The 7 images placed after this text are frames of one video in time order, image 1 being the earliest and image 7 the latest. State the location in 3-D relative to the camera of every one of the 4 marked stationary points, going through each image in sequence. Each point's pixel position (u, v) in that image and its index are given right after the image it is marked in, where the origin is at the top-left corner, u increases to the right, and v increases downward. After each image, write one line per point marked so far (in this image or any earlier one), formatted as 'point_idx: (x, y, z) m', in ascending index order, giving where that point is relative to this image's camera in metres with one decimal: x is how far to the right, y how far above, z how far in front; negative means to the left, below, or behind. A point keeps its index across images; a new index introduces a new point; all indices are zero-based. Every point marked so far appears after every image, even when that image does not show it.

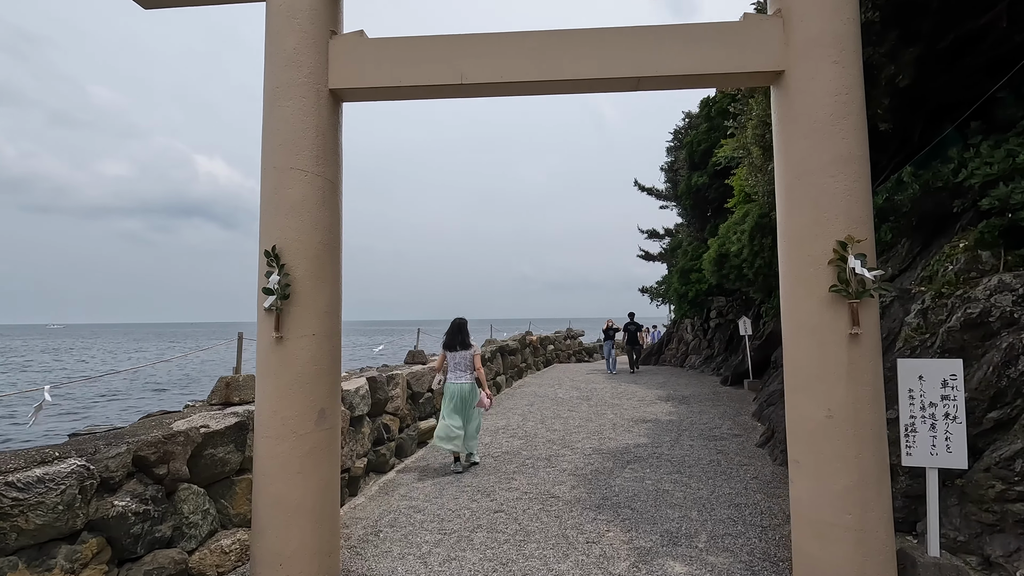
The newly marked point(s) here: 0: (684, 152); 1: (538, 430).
0: (+5.8, +4.6, +18.2) m
1: (+0.4, -2.3, +8.6) m
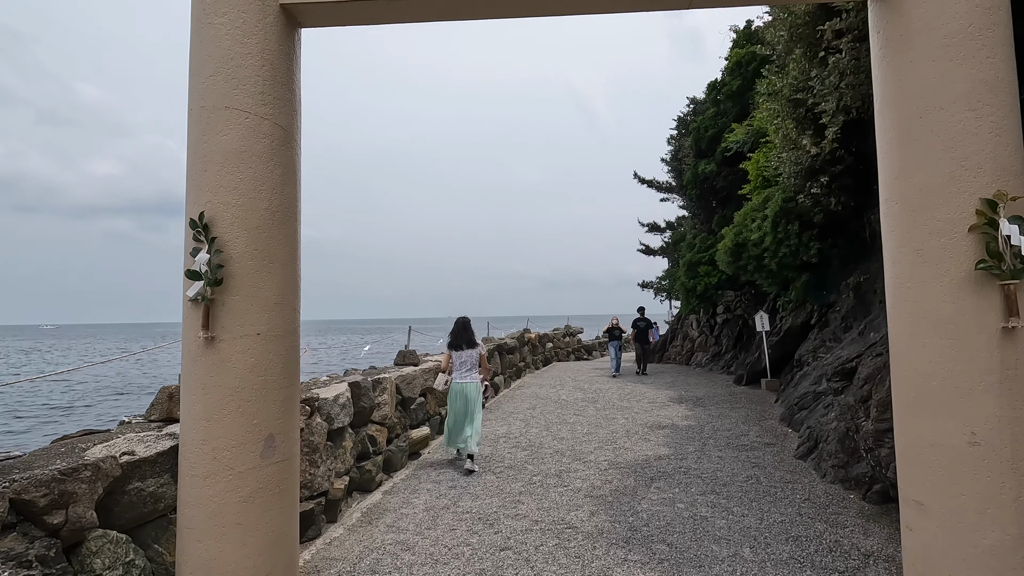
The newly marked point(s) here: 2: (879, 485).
0: (+5.7, +4.8, +17.3) m
1: (+0.5, -2.2, +7.7) m
2: (+3.1, -1.6, +4.5) m
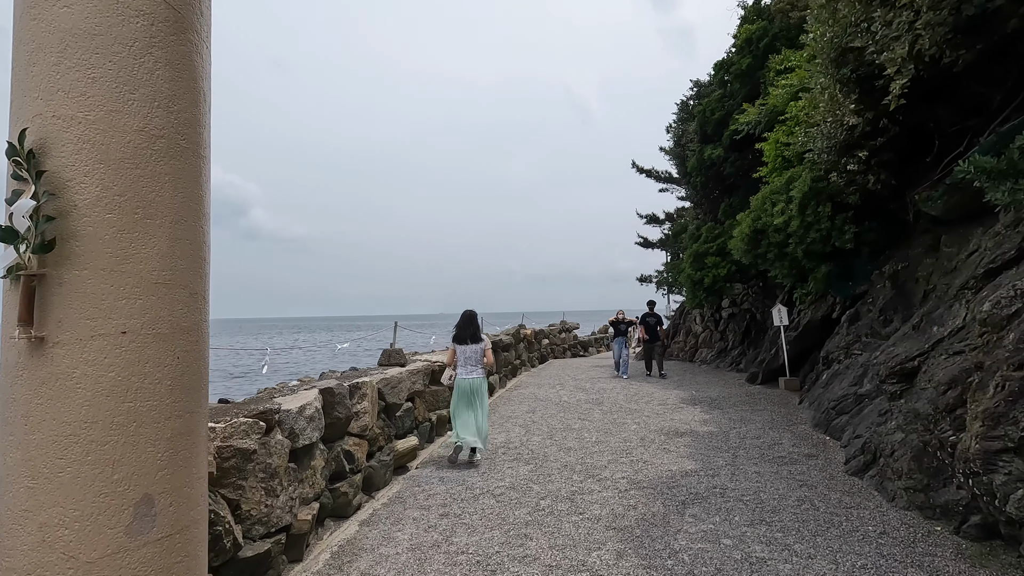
0: (+5.5, +5.0, +16.4) m
1: (+0.5, -2.0, +6.8) m
2: (+3.1, -1.5, +3.6) m
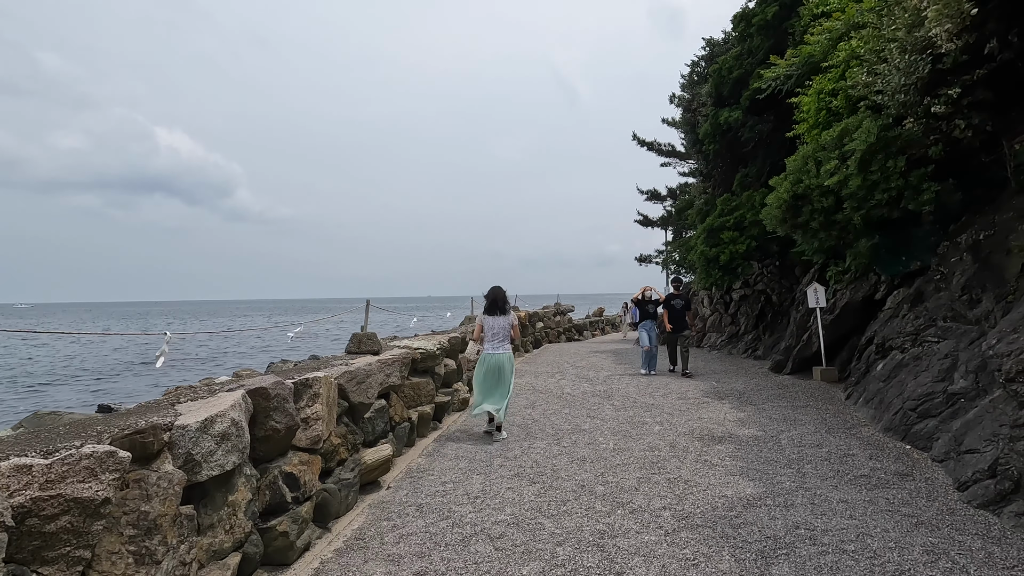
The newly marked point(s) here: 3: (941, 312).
0: (+5.3, +5.6, +14.9) m
1: (+0.4, -1.7, +5.4) m
2: (+3.2, -1.3, +2.2) m
3: (+5.1, -0.3, +6.3) m
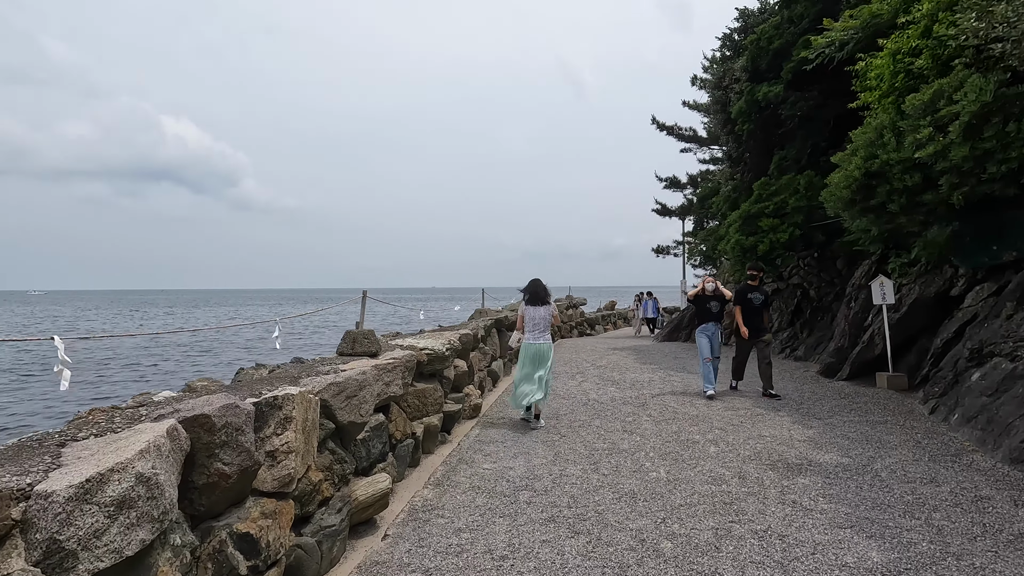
0: (+5.7, +5.8, +13.6) m
1: (+0.7, -1.6, +4.2) m
2: (+3.4, -1.3, +1.1) m
3: (+5.3, -0.2, +5.1) m
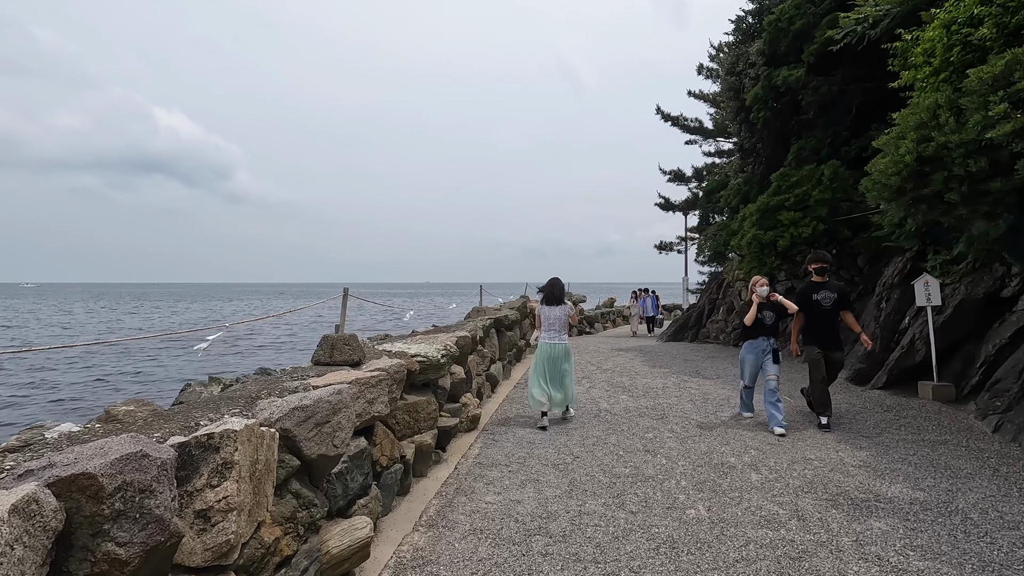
0: (+5.7, +5.8, +12.7) m
1: (+0.8, -1.6, +3.4) m
2: (+3.5, -1.4, +0.3) m
3: (+5.4, -0.2, +4.4) m
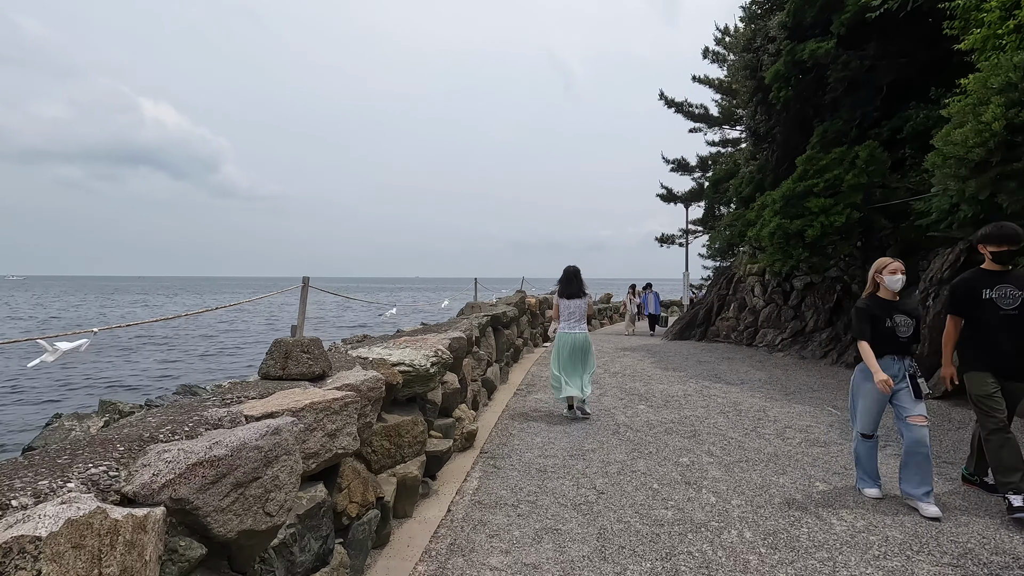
0: (+5.7, +5.9, +11.7) m
1: (+0.9, -1.6, +2.3) m
2: (+3.7, -1.4, -0.8) m
3: (+5.5, -0.2, +3.4) m
